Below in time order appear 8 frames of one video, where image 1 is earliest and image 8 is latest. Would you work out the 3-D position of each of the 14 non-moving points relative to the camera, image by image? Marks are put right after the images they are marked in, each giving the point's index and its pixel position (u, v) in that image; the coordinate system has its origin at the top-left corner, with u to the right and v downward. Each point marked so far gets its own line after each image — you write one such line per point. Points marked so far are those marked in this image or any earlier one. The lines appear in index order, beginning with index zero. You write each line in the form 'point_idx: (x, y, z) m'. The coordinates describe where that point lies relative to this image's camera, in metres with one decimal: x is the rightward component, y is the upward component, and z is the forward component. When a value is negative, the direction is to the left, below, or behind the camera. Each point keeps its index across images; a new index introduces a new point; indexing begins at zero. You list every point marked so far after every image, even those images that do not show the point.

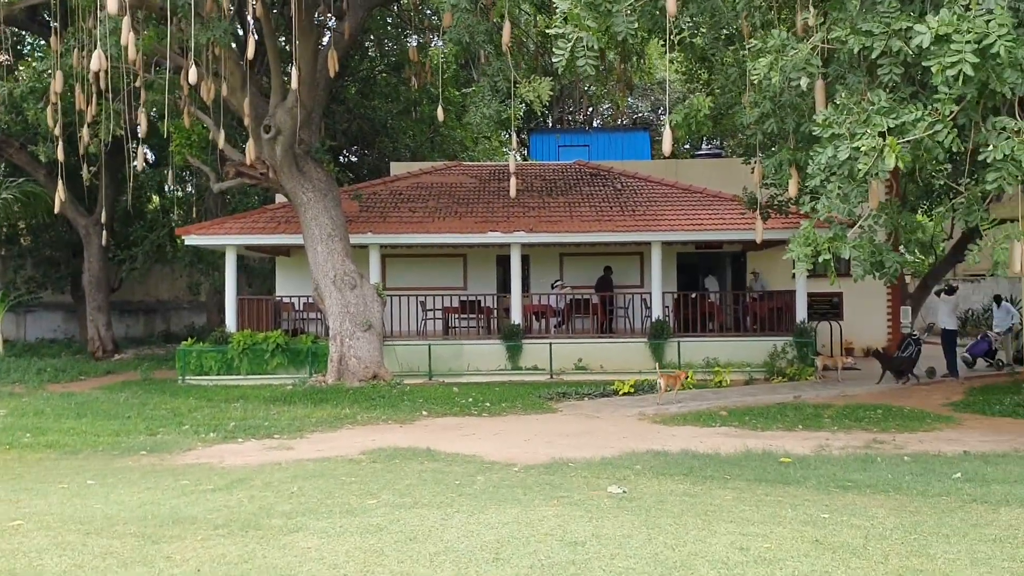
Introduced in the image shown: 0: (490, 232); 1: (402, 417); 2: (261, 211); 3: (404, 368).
0: (-0.5, +1.2, +17.6) m
1: (-1.6, -1.9, +11.7) m
2: (-5.7, +1.7, +18.9) m
3: (-2.3, -1.7, +17.5) m
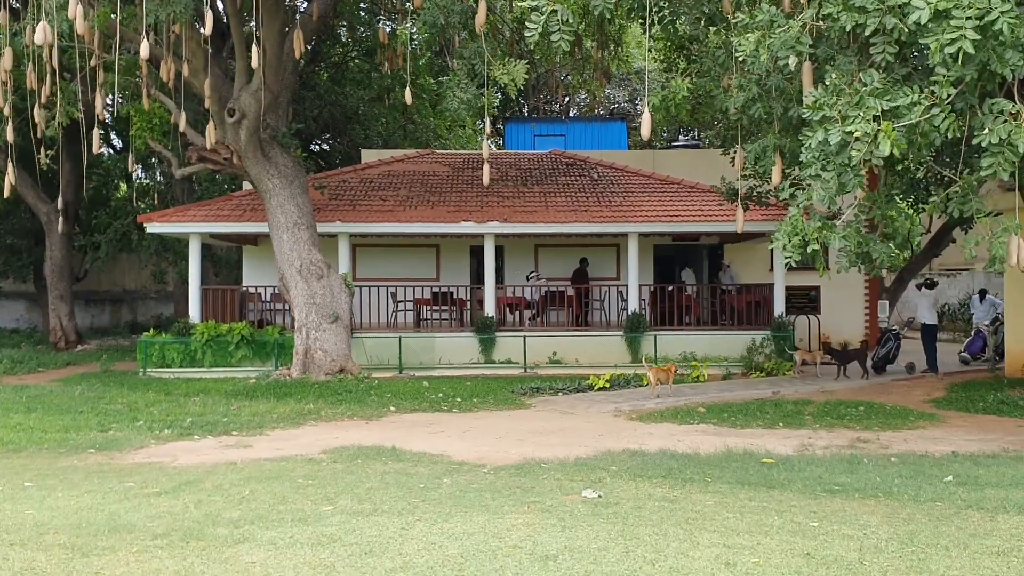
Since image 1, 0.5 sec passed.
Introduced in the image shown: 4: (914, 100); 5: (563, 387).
0: (-1.0, +1.4, +17.1) m
1: (-1.9, -1.7, +11.3) m
2: (-6.3, +2.0, +18.3) m
3: (-2.8, -1.5, +17.0) m
4: (+3.2, +1.5, +6.6) m
5: (+0.8, -1.6, +13.0) m
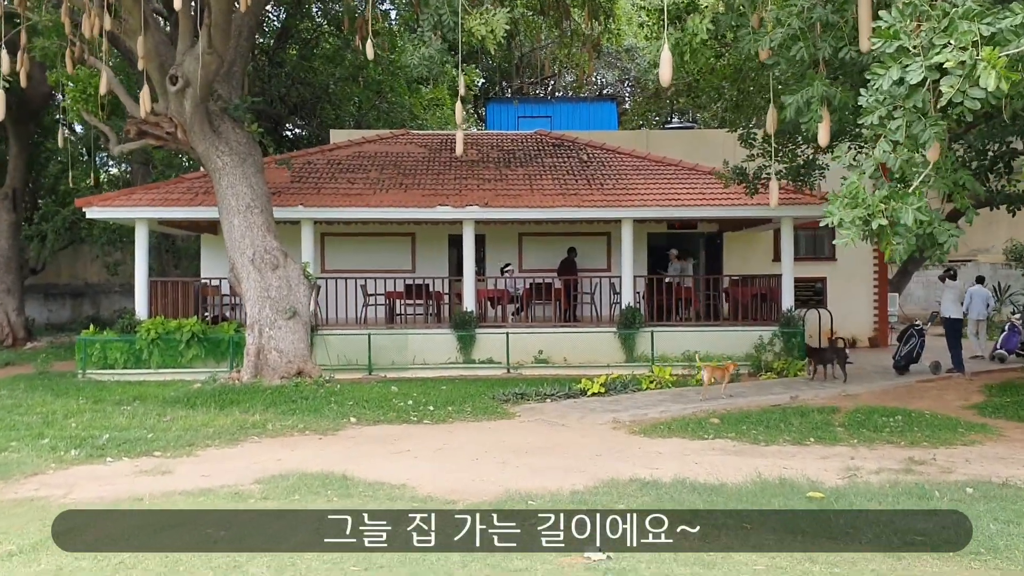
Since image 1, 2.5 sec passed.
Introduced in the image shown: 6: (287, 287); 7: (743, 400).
0: (-1.3, +1.5, +15.5) m
1: (-2.2, -1.6, +9.6) m
2: (-6.6, +2.1, +16.5) m
3: (-3.1, -1.3, +15.3) m
4: (+3.1, +1.6, +5.0) m
5: (+0.5, -1.4, +11.4) m
6: (-3.5, 0.0, +13.0) m
7: (+3.1, -1.5, +11.1) m
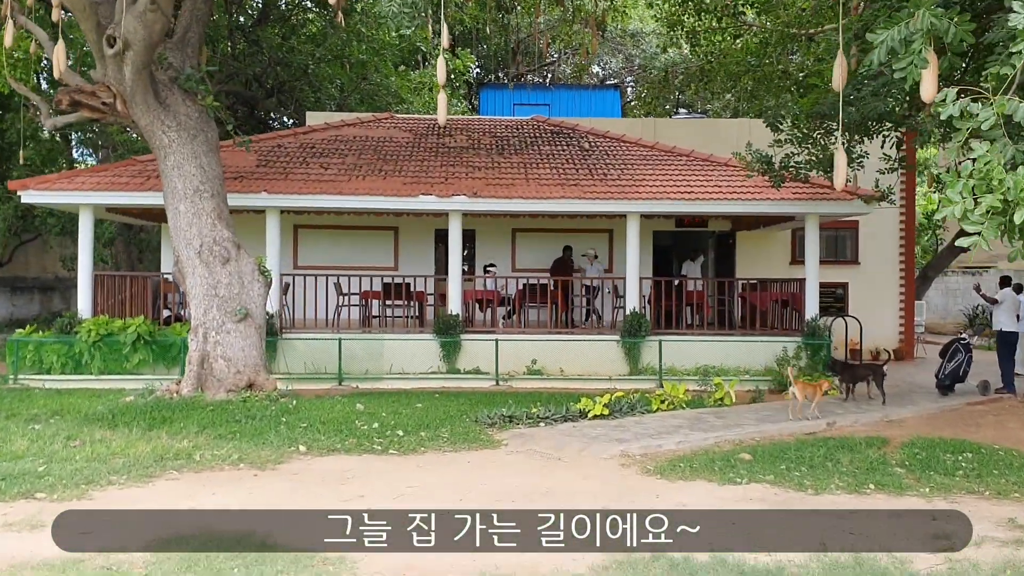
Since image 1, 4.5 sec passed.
0: (-1.5, +1.5, +13.7) m
1: (-2.3, -1.6, +7.8) m
2: (-6.8, +2.2, +14.7) m
3: (-3.3, -1.3, +13.5) m
4: (+3.0, +1.5, +3.3) m
5: (+0.4, -1.5, +9.6) m
6: (-3.6, +0.1, +11.2) m
7: (+2.9, -1.5, +9.3) m
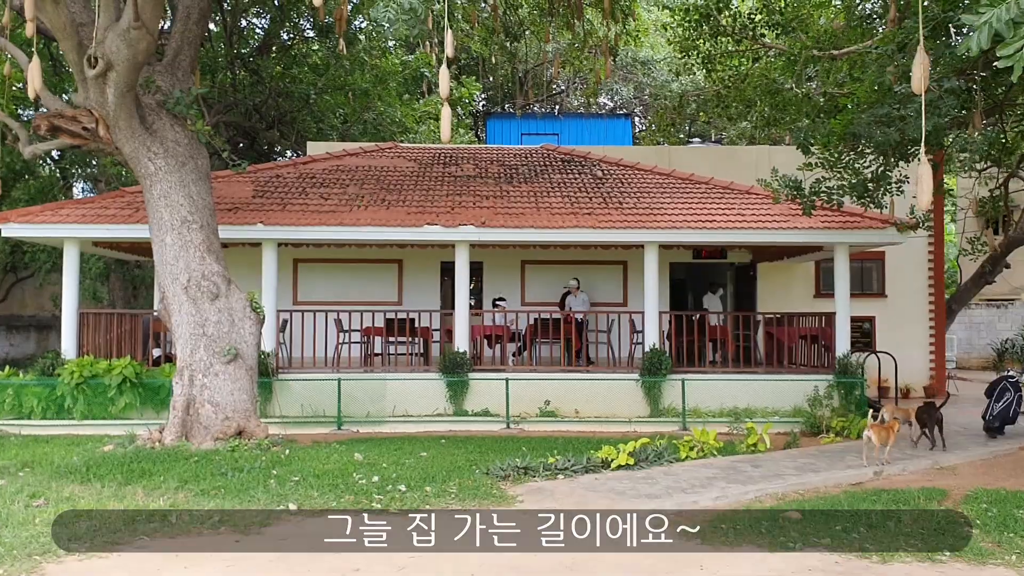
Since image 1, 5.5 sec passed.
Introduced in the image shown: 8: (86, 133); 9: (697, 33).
0: (-1.3, +1.0, +12.9) m
1: (-2.2, -1.9, +6.9) m
2: (-6.6, +1.6, +13.9) m
3: (-3.1, -1.9, +12.6) m
4: (+3.1, +1.4, +2.4) m
5: (+0.5, -1.8, +8.7) m
6: (-3.5, -0.4, +10.3) m
7: (+3.1, -1.9, +8.4) m
8: (-5.4, +2.0, +10.6) m
9: (+3.6, +5.0, +16.4) m
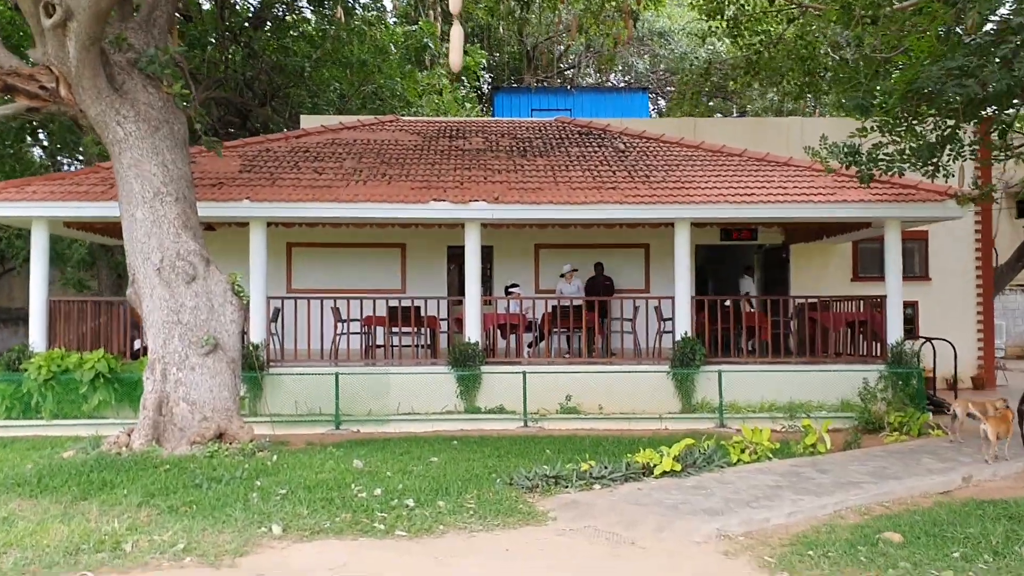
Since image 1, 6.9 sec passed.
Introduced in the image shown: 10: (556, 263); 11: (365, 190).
0: (-1.1, +1.2, +11.6) m
1: (-1.9, -1.7, +5.6) m
2: (-6.4, +1.8, +12.6) m
3: (-2.9, -1.6, +11.3) m
4: (+3.3, +1.6, +1.1) m
5: (+0.8, -1.6, +7.4) m
6: (-3.3, -0.2, +9.0) m
7: (+3.3, -1.7, +7.1) m
8: (-5.2, +2.2, +9.3) m
9: (+3.9, +5.3, +15.1) m
10: (+0.8, +0.4, +14.2) m
11: (-2.1, +1.4, +11.9) m
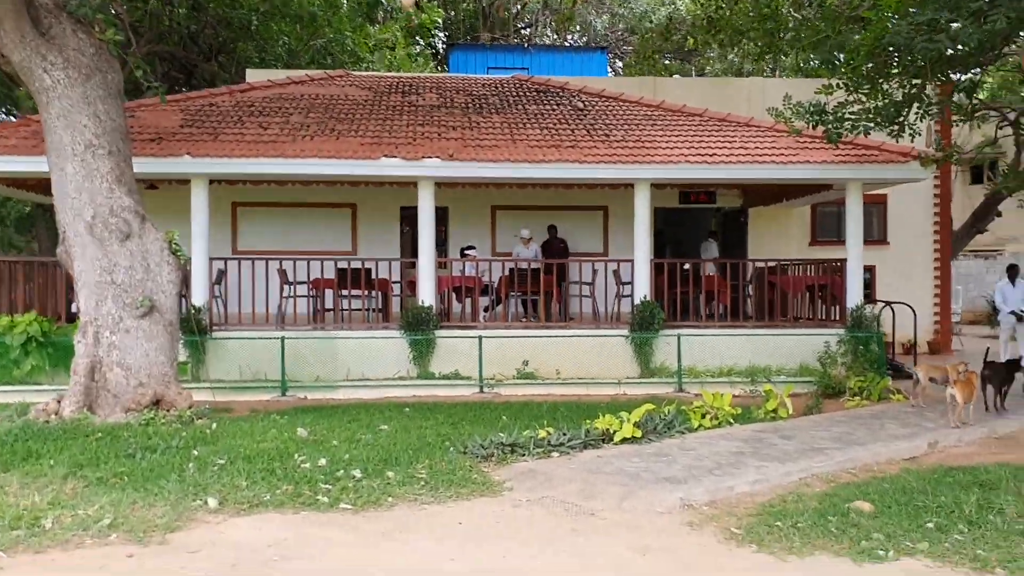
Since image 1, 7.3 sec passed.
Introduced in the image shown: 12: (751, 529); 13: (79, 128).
0: (-1.7, +1.7, +11.0) m
1: (-2.2, -1.5, +5.2) m
2: (-7.0, +2.3, +11.8) m
3: (-3.5, -1.1, +10.8) m
4: (+3.2, +1.7, +0.8) m
5: (+0.4, -1.3, +7.1) m
6: (-3.7, +0.2, +8.5) m
7: (+2.9, -1.3, +6.9) m
8: (-5.7, +2.6, +8.5) m
9: (+3.1, +6.0, +14.6) m
10: (0.0, +1.1, +13.8) m
11: (-2.7, +1.9, +11.3) m
12: (+1.4, -1.4, +5.0) m
13: (-4.5, +1.7, +8.6) m
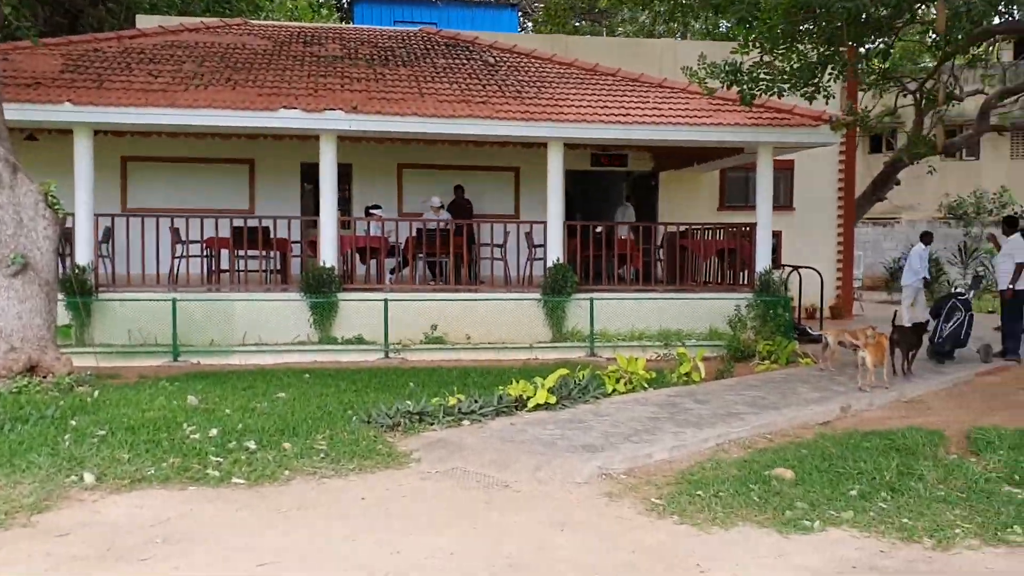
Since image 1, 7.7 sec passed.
0: (-2.8, +2.2, +10.3) m
1: (-2.8, -1.2, +4.5) m
2: (-8.2, +2.9, +10.4) m
3: (-4.6, -0.6, +10.0) m
4: (+3.2, +1.7, +0.7) m
5: (-0.4, -1.0, +6.7) m
6: (-4.6, +0.6, +7.6) m
7: (+2.2, -1.0, +6.8) m
8: (-6.5, +3.0, +7.3) m
9: (+1.6, +6.6, +14.2) m
10: (-1.4, +1.7, +13.2) m
11: (-3.8, +2.4, +10.4) m
12: (+0.9, -1.2, +4.8) m
13: (-5.3, +2.1, +7.5) m
